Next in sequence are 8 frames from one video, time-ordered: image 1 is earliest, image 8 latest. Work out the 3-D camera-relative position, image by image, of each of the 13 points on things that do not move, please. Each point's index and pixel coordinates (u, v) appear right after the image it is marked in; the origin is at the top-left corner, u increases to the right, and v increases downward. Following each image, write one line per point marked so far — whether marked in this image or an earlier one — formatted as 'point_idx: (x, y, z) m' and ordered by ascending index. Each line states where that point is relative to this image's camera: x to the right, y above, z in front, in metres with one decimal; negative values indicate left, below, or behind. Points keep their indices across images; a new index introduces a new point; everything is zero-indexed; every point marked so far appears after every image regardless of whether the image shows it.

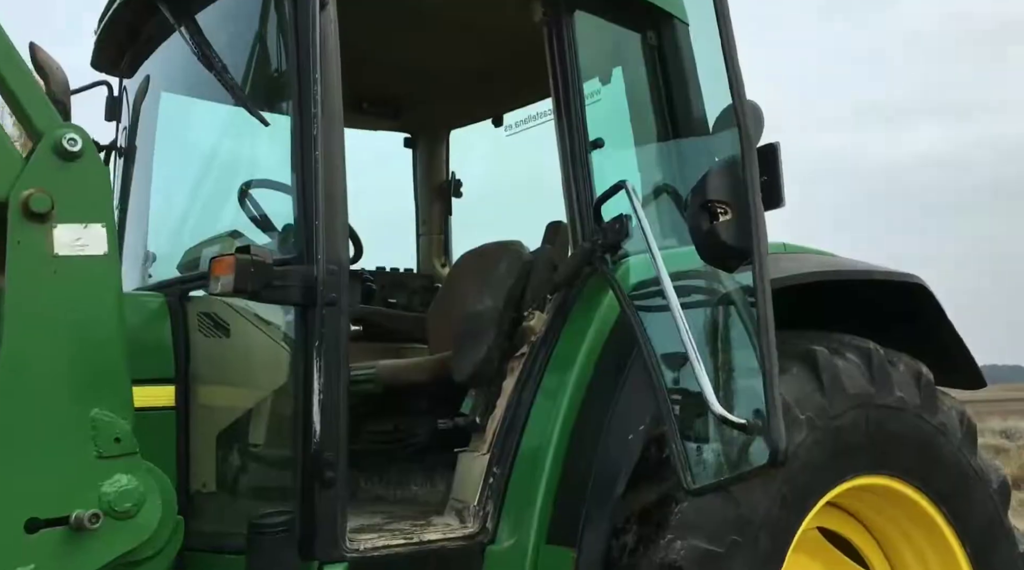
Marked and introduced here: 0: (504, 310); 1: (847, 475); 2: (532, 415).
0: (0.0, -0.1, +2.3) m
1: (+0.8, -0.4, +2.2) m
2: (0.0, -0.3, +2.1) m
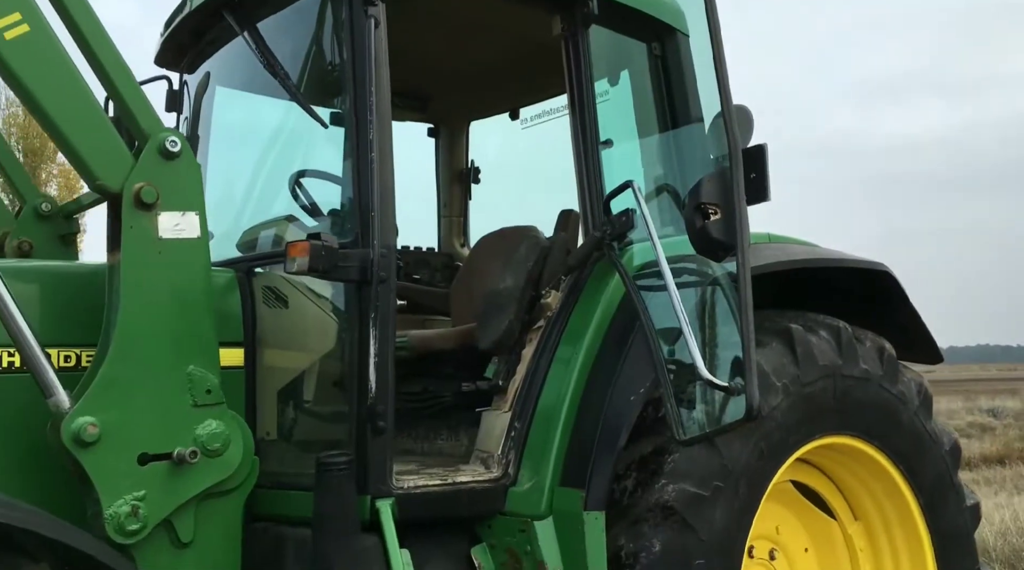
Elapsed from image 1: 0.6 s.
0: (0.0, 0.0, +2.6) m
1: (+0.8, -0.4, +2.5) m
2: (+0.1, -0.2, +2.4) m
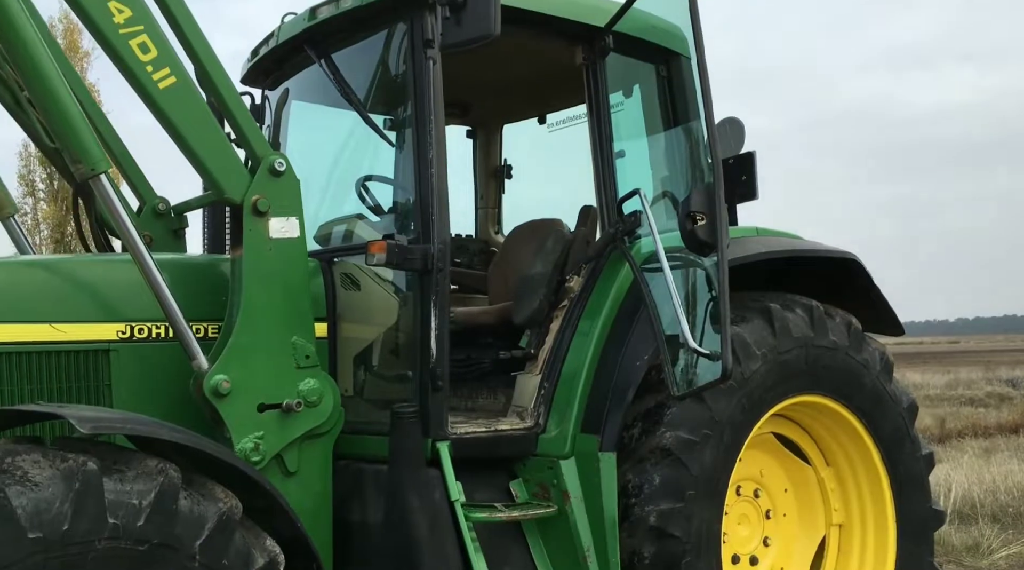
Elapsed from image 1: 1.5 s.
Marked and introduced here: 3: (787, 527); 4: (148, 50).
0: (+0.1, 0.0, +3.2) m
1: (+0.9, -0.4, +3.1) m
2: (+0.2, -0.2, +3.0) m
3: (+1.0, -0.9, +3.4) m
4: (-1.0, +0.6, +2.5) m
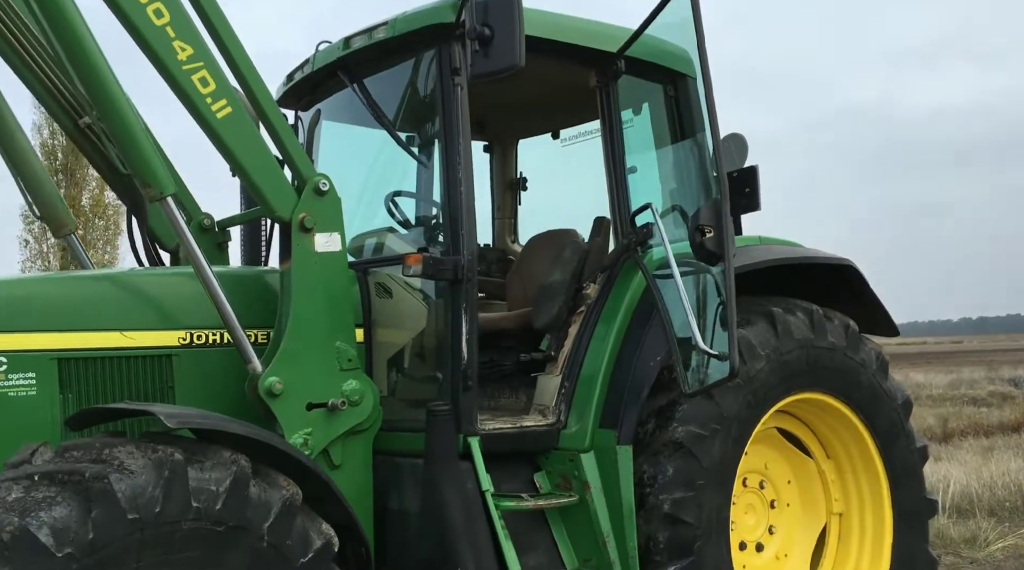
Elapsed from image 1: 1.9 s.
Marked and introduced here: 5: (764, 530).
0: (+0.2, 0.0, +3.5) m
1: (+1.0, -0.4, +3.3) m
2: (+0.3, -0.2, +3.3) m
3: (+1.1, -0.9, +3.6) m
4: (-0.9, +0.6, +2.8) m
5: (+1.0, -0.9, +3.5) m
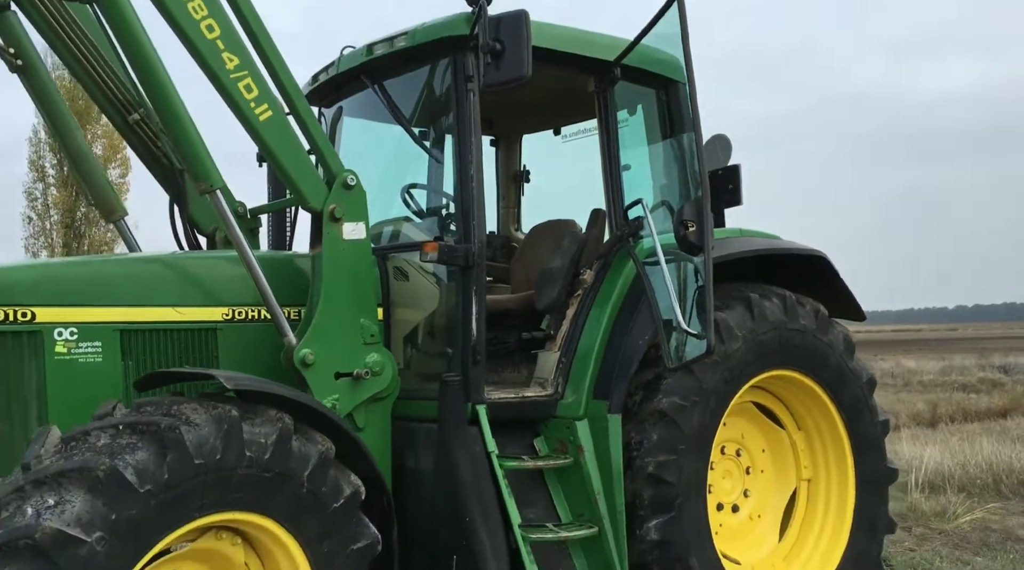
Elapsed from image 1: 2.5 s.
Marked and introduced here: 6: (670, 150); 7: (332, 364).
0: (+0.2, +0.1, +3.8) m
1: (+1.0, -0.3, +3.7) m
2: (+0.3, -0.2, +3.7) m
3: (+1.1, -0.8, +4.0) m
4: (-0.9, +0.7, +3.1) m
5: (+1.0, -0.9, +3.9) m
6: (+0.7, +0.6, +3.8) m
7: (-0.6, -0.3, +3.2) m
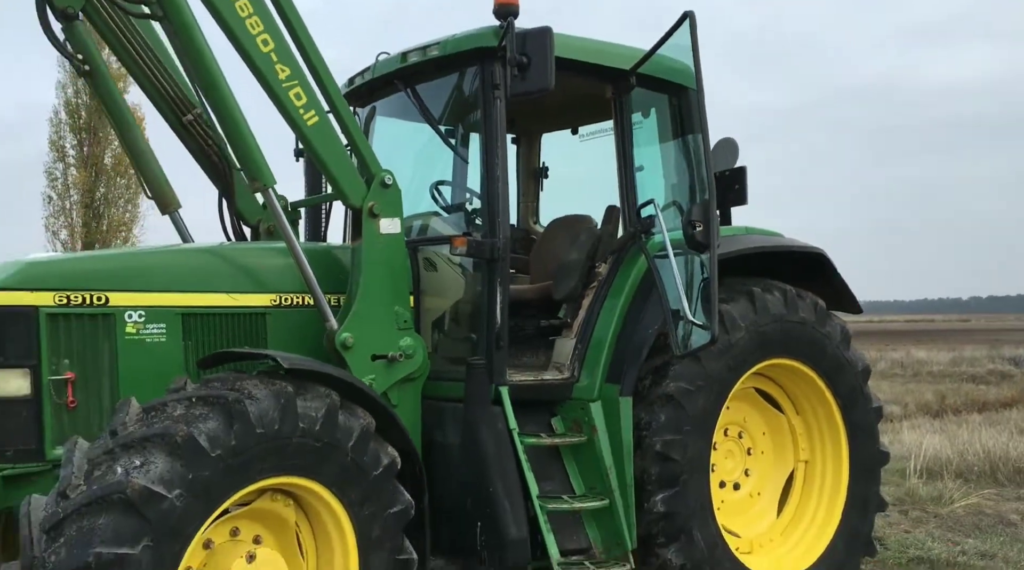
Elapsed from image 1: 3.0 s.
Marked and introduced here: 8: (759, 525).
0: (+0.3, +0.1, +4.1) m
1: (+1.1, -0.3, +4.0) m
2: (+0.4, -0.1, +4.0) m
3: (+1.2, -0.8, +4.3) m
4: (-0.8, +0.7, +3.4) m
5: (+1.0, -0.8, +4.2) m
6: (+0.8, +0.6, +4.1) m
7: (-0.5, -0.2, +3.5) m
8: (+1.1, -1.1, +4.2) m
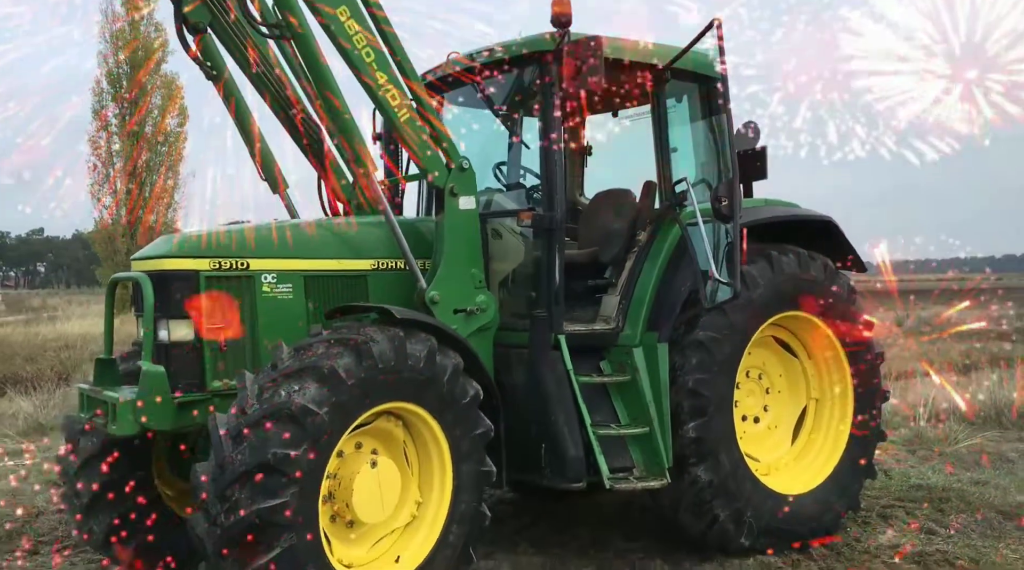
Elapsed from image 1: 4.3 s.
0: (+0.6, +0.3, +4.9) m
1: (+1.4, -0.1, +4.7) m
2: (+0.6, 0.0, +4.7) m
3: (+1.5, -0.6, +5.0) m
4: (-0.5, +0.8, +4.2) m
5: (+1.3, -0.7, +4.9) m
6: (+1.0, +0.8, +4.8) m
7: (-0.3, -0.1, +4.3) m
8: (+1.4, -0.9, +4.9) m
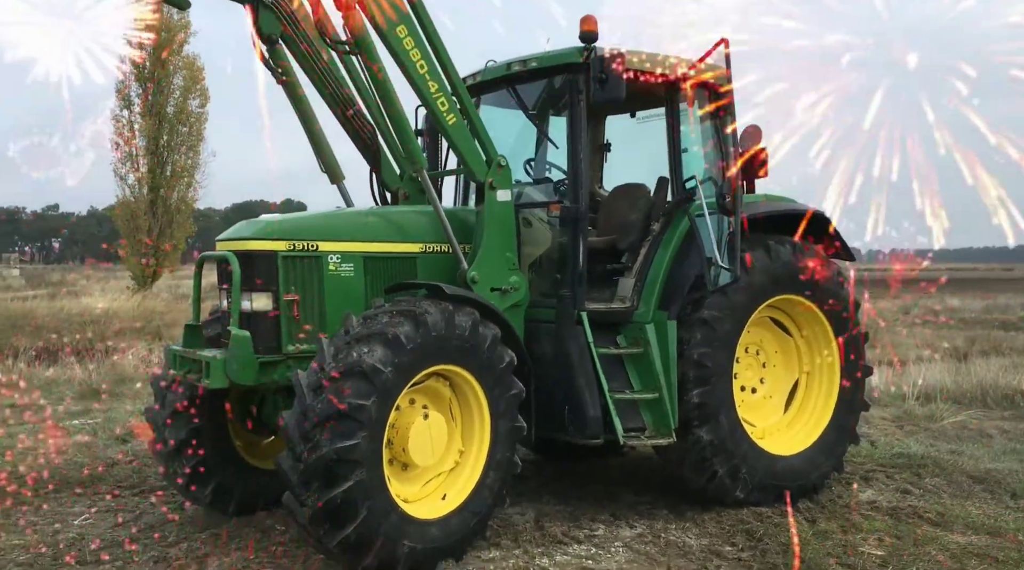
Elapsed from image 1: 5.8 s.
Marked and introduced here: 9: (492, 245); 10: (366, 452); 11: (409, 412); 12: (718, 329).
0: (+0.8, +0.4, +5.5) m
1: (+1.5, 0.0, +5.4) m
2: (+0.8, +0.1, +5.3) m
3: (+1.6, -0.5, +5.7) m
4: (-0.4, +0.9, +4.8) m
5: (+1.5, -0.6, +5.6) m
6: (+1.2, +0.9, +5.4) m
7: (-0.1, 0.0, +4.9) m
8: (+1.6, -0.8, +5.6) m
9: (-0.1, +0.2, +4.9) m
10: (-0.6, -0.7, +3.9) m
11: (-0.5, -0.6, +4.2) m
12: (+1.2, -0.3, +5.2) m
